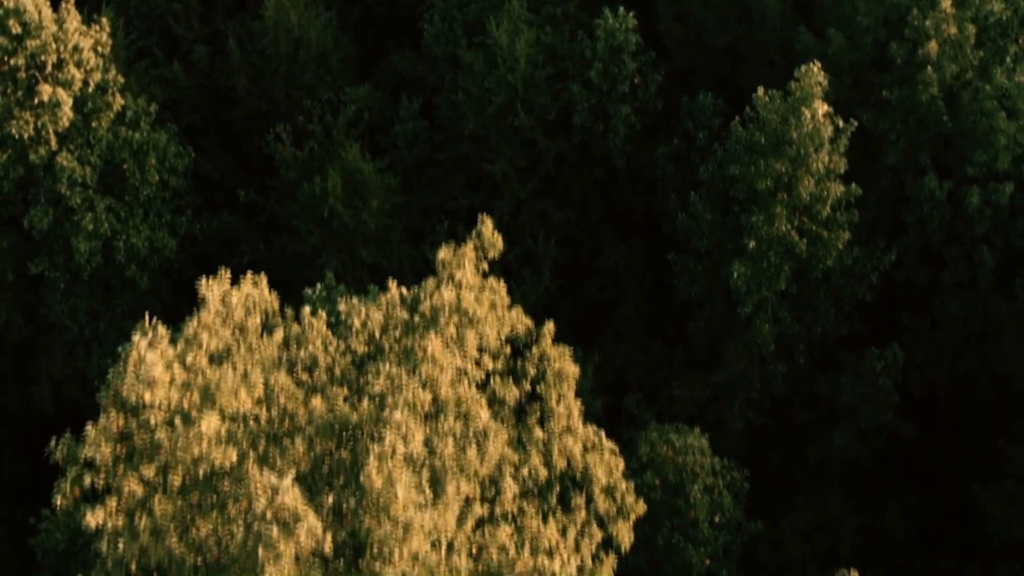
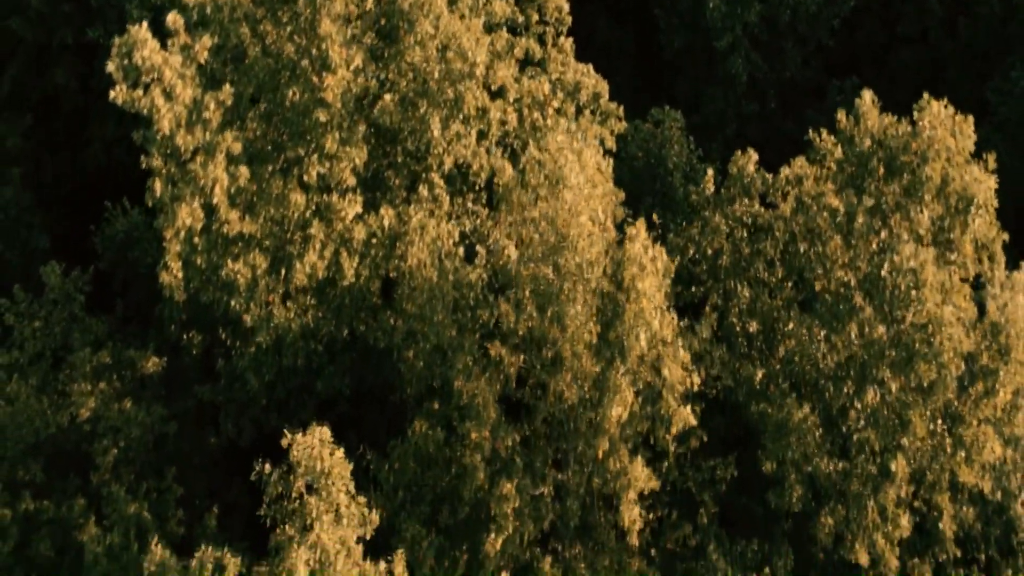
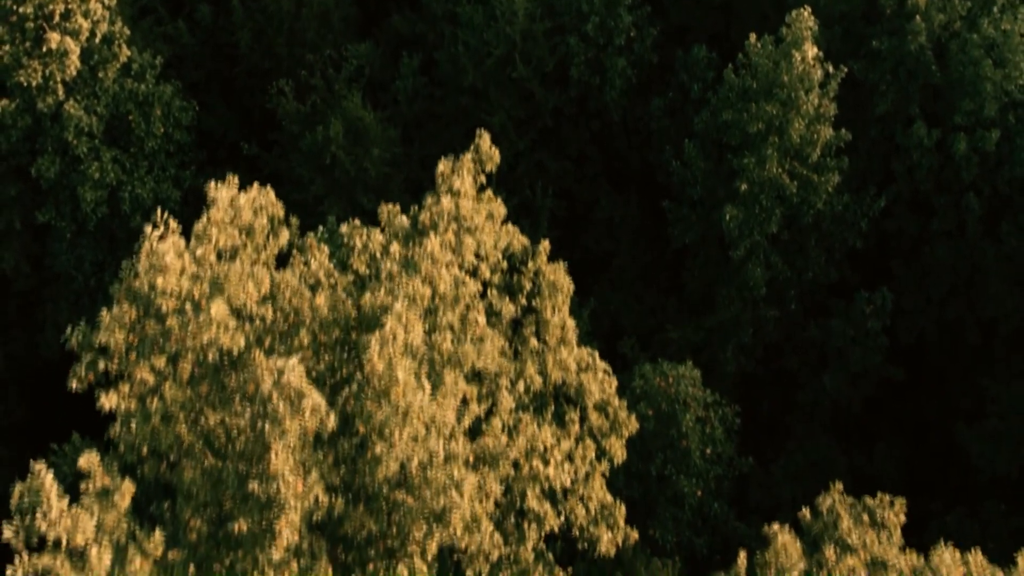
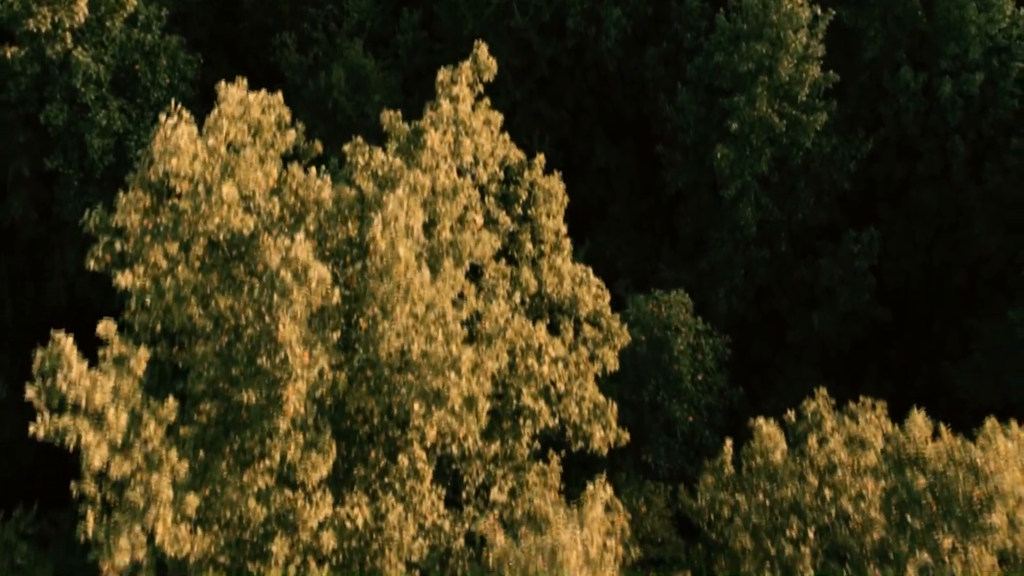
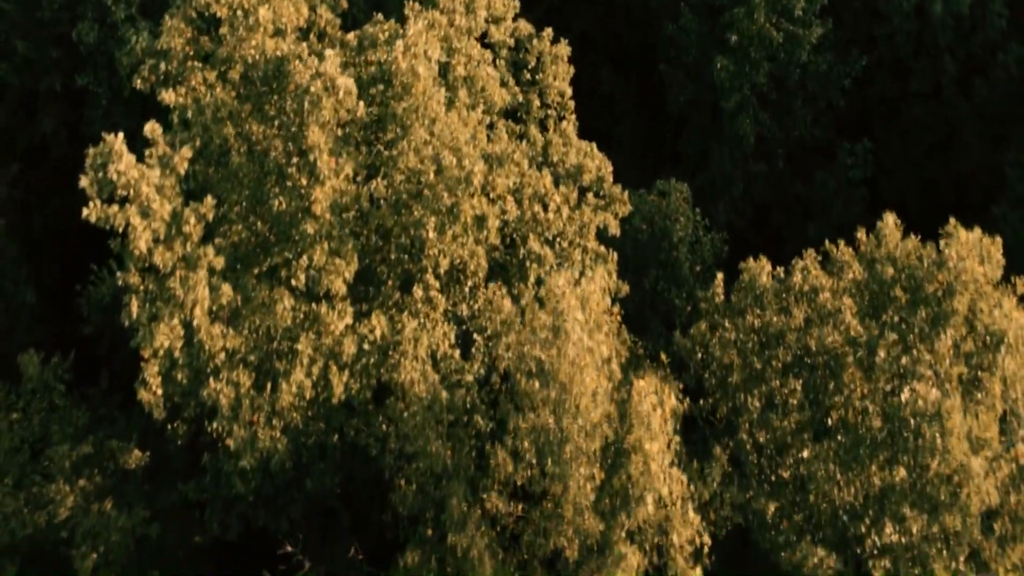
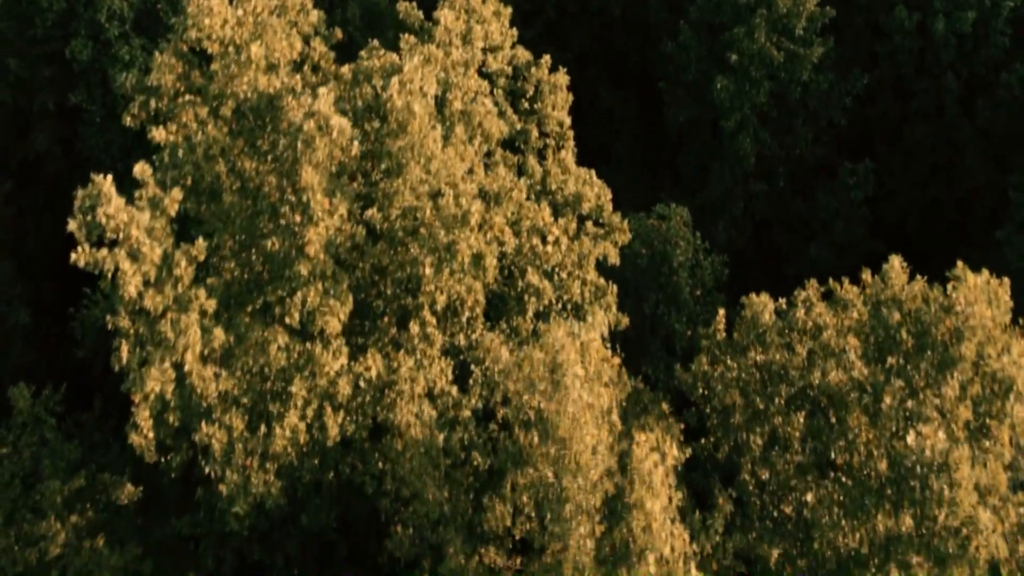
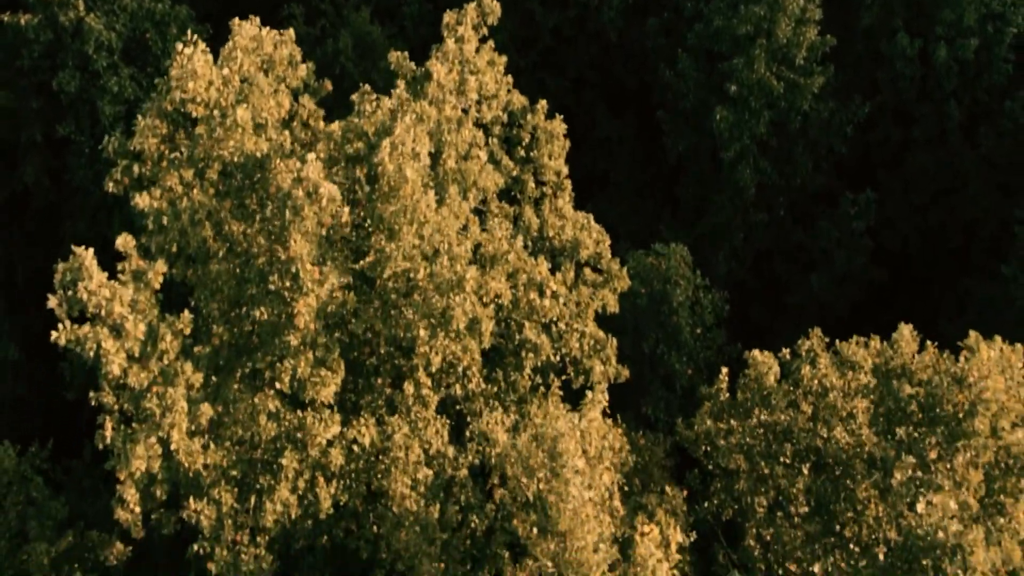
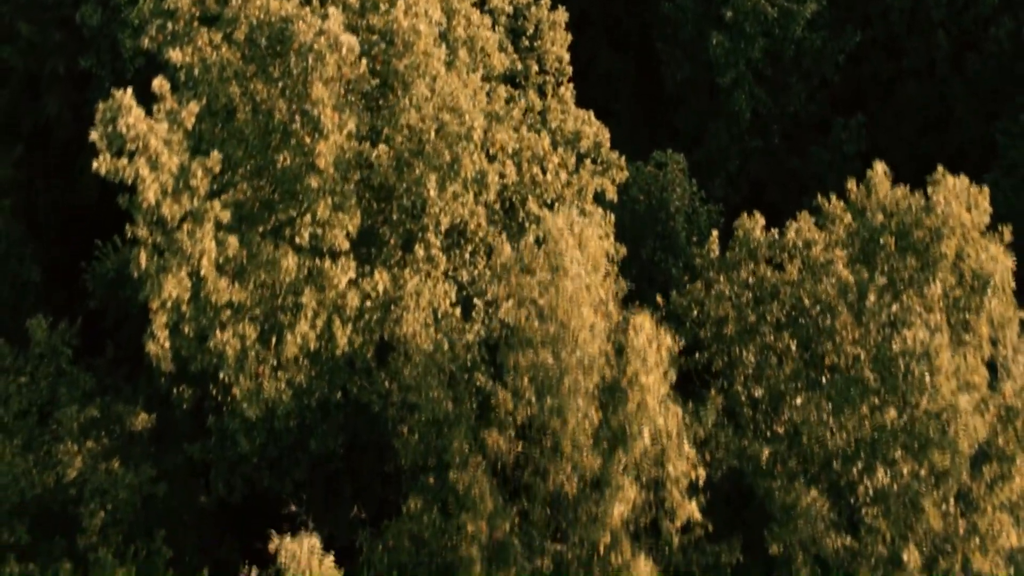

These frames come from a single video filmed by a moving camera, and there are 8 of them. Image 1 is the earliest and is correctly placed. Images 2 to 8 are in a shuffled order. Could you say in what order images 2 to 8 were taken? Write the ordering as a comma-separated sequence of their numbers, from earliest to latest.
3, 4, 7, 6, 5, 8, 2
